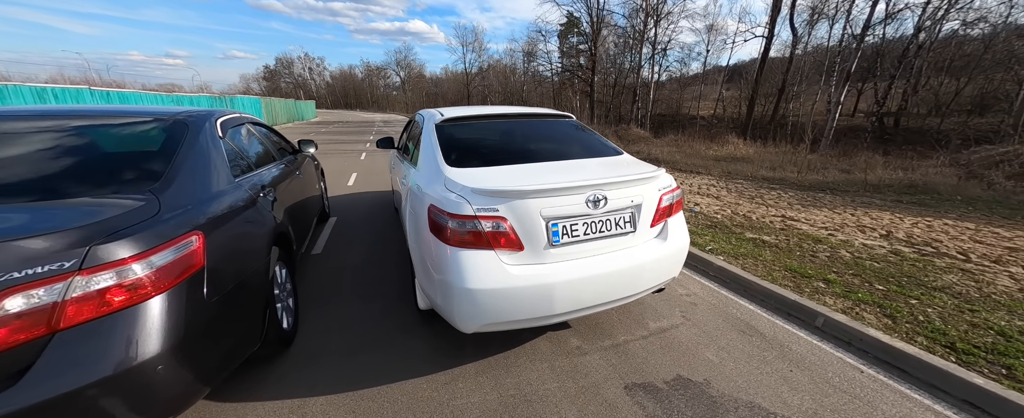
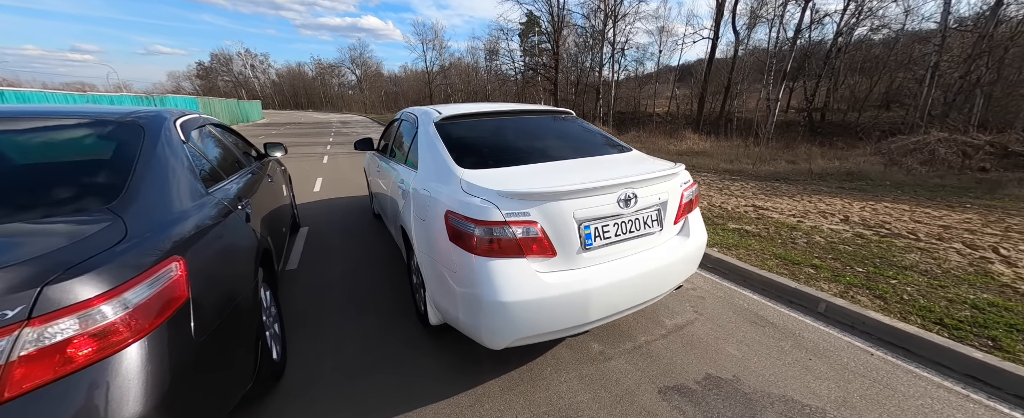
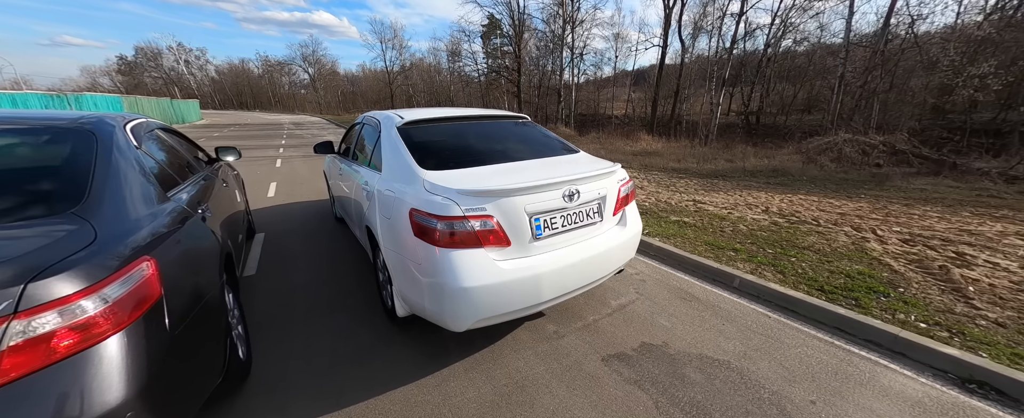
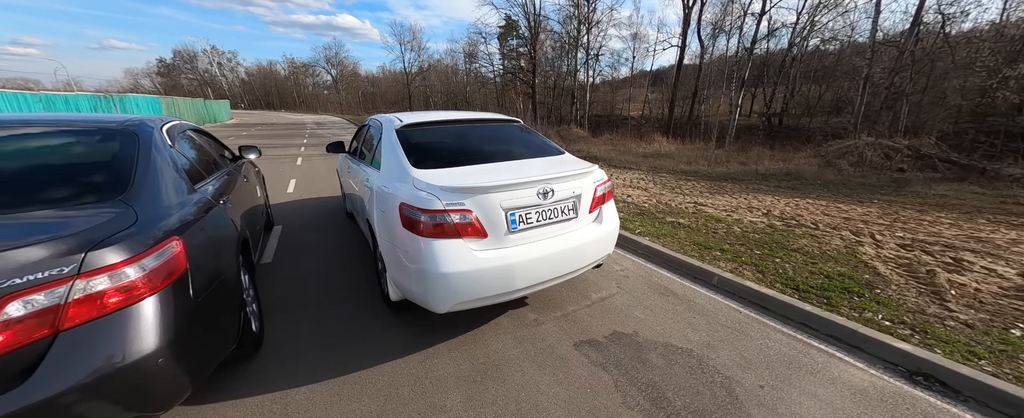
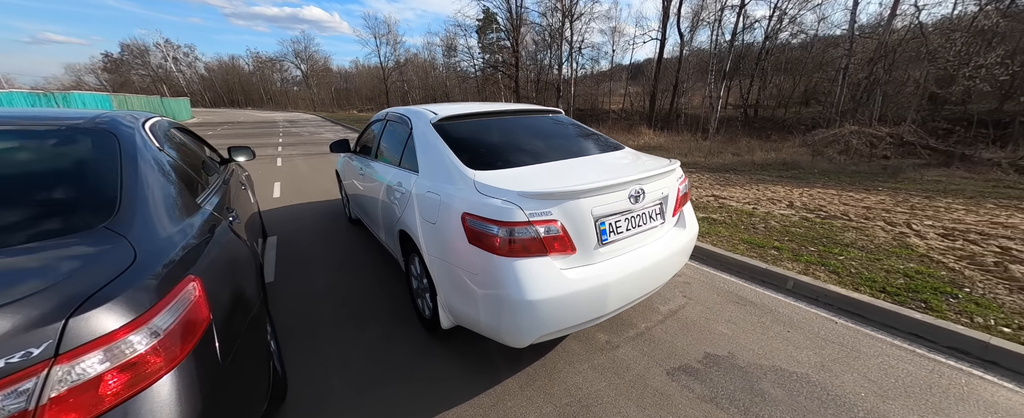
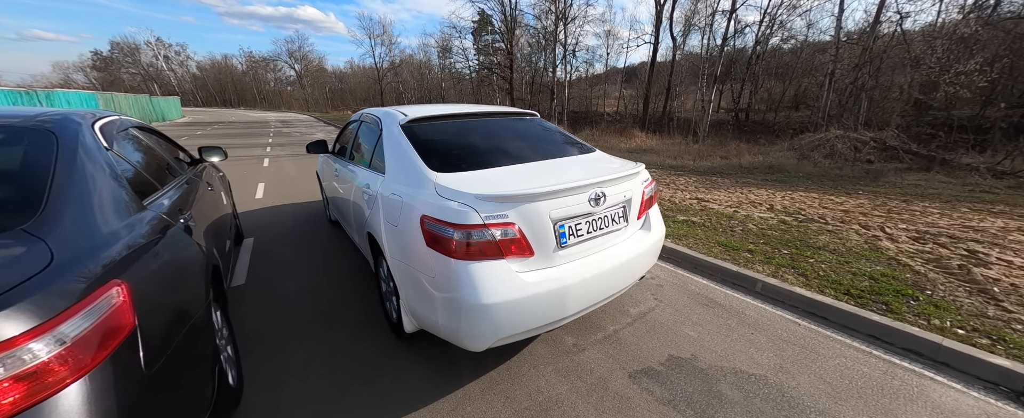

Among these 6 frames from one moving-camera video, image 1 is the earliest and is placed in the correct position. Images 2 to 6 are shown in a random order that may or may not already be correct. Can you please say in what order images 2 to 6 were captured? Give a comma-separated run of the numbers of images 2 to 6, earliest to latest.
2, 5, 6, 3, 4
